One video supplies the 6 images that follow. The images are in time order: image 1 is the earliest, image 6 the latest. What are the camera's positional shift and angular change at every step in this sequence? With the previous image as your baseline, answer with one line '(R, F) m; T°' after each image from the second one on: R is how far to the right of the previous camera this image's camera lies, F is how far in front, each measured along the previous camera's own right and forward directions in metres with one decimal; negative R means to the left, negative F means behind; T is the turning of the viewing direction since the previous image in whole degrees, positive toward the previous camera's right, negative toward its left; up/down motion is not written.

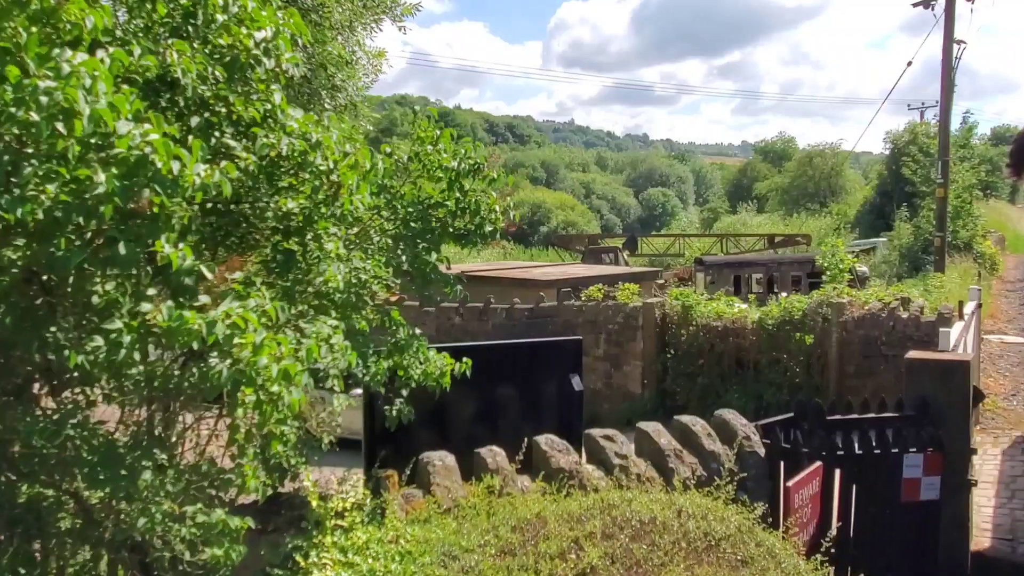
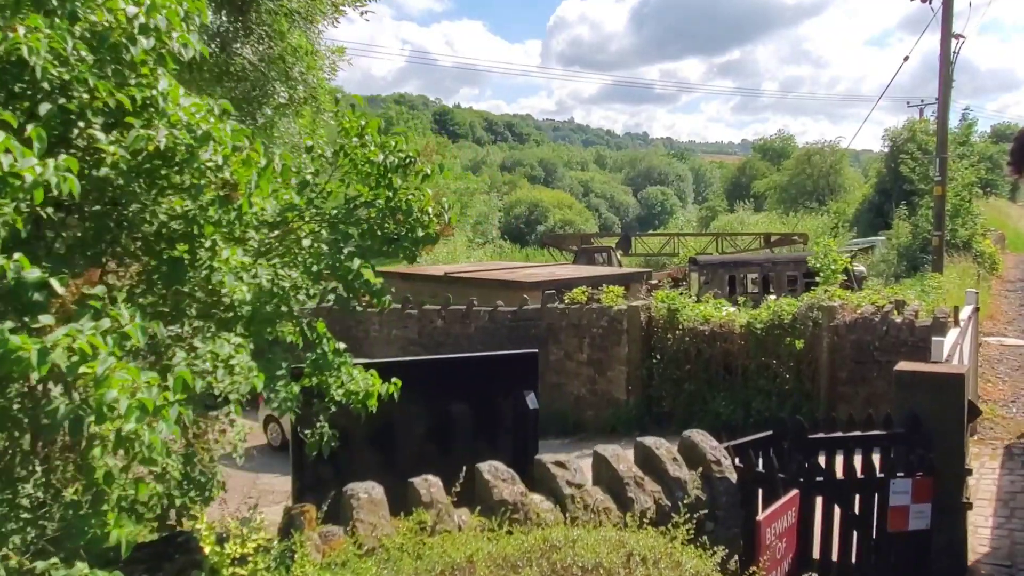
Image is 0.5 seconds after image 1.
(+0.3, +0.5) m; 0°
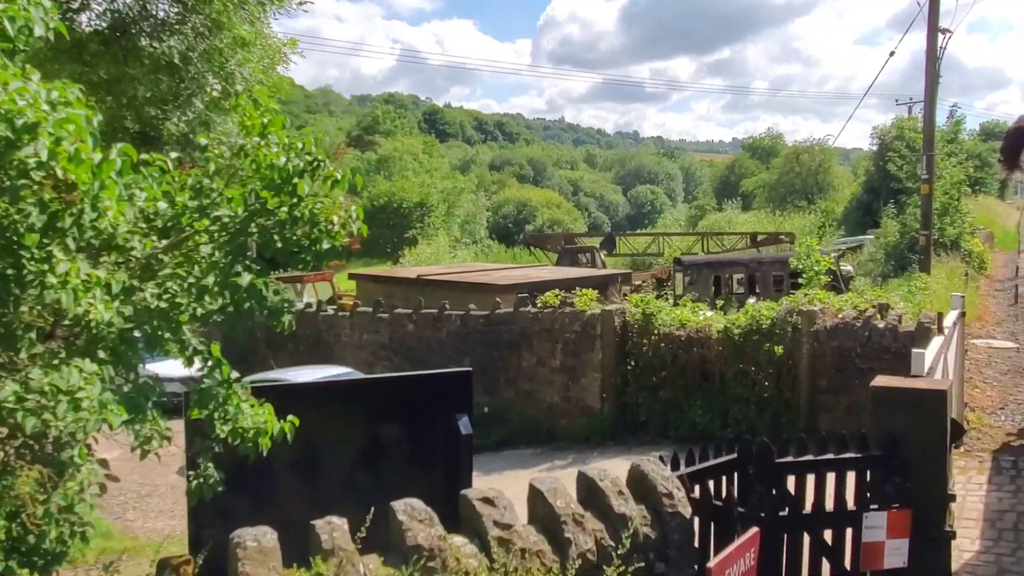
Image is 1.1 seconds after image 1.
(+0.3, +0.5) m; +1°
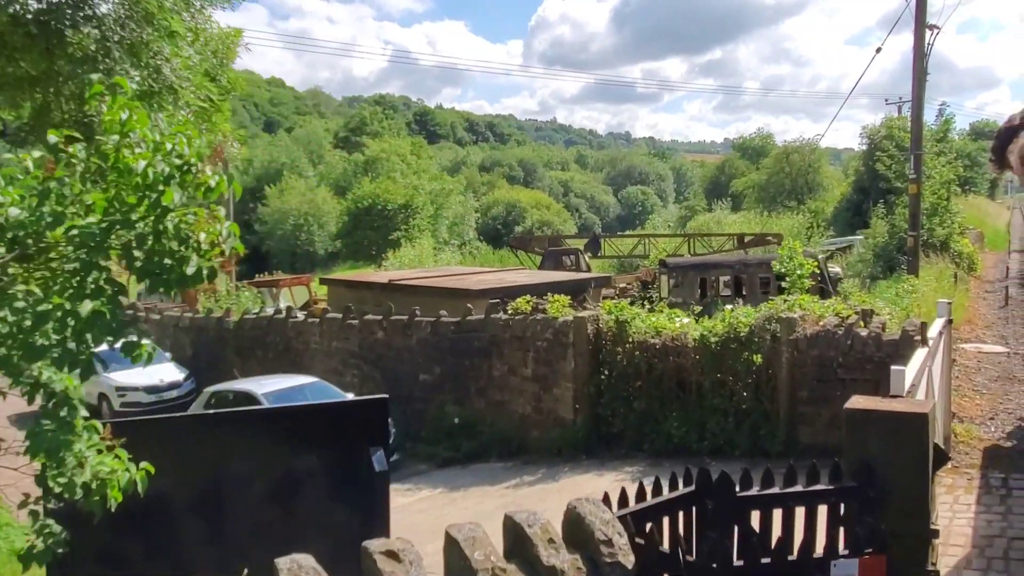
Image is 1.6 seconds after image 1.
(+0.3, +0.5) m; 0°
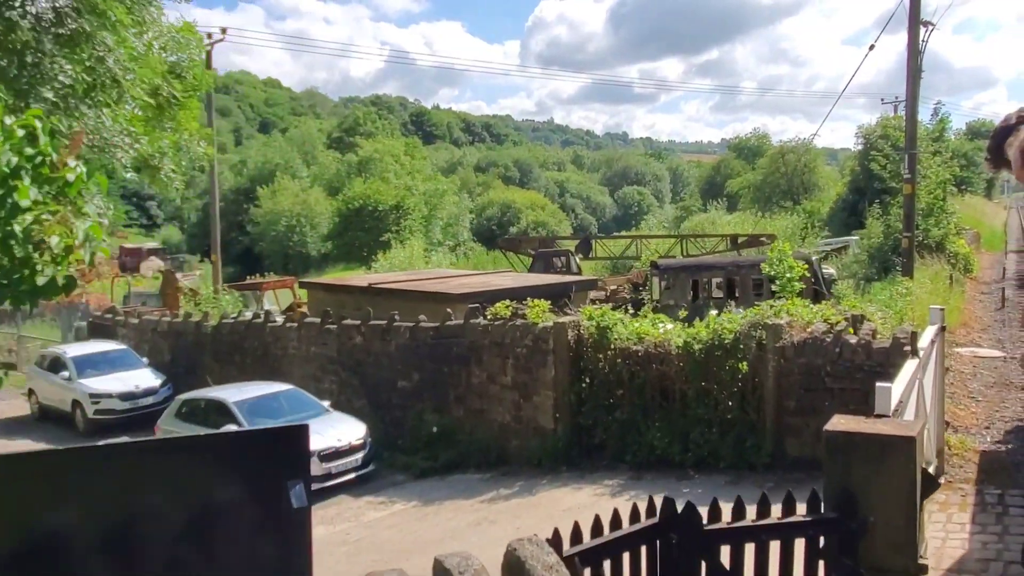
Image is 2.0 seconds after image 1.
(+0.2, +0.4) m; 0°
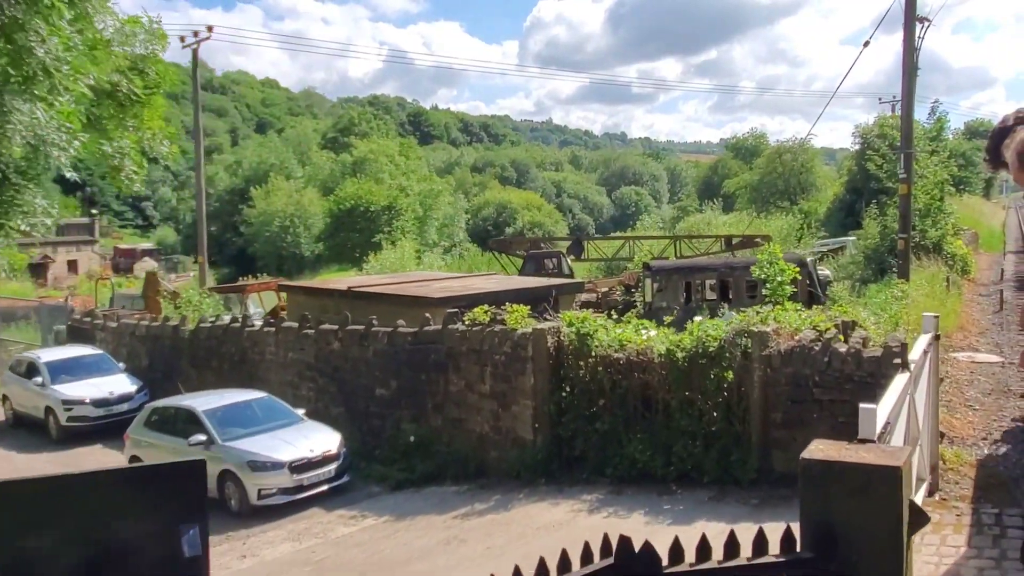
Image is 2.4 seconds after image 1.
(+0.2, +0.4) m; 0°
